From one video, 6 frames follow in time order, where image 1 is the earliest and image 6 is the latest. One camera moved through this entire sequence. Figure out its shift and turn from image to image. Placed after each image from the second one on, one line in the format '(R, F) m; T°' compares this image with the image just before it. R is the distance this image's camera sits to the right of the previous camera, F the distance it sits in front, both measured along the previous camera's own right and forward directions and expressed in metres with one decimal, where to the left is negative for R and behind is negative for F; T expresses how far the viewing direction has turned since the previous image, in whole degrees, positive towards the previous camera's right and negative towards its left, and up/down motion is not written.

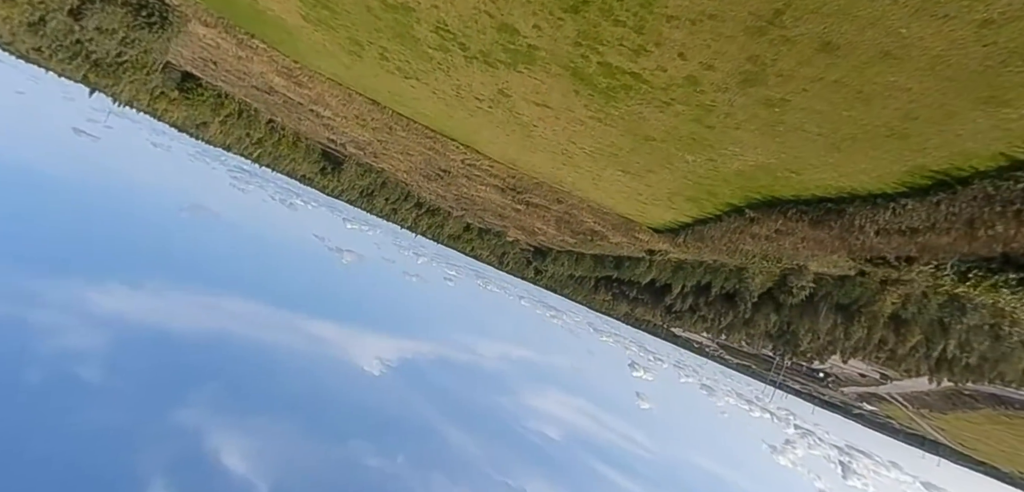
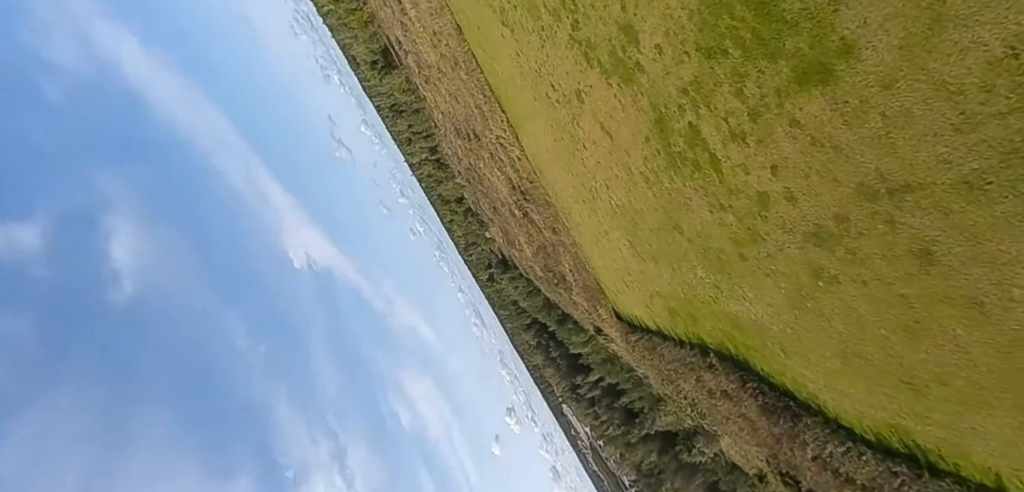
(+0.1, +1.4) m; +3°
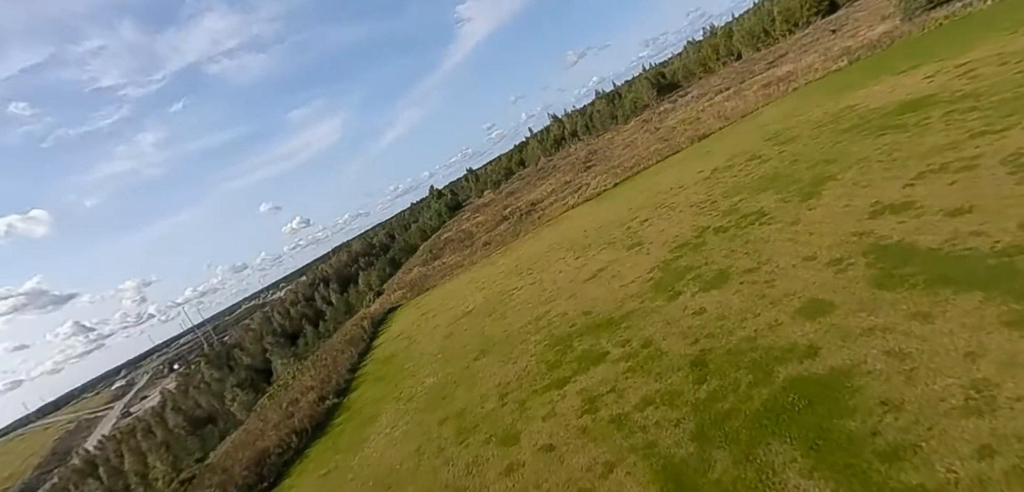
(+1.7, +2.2) m; +2°
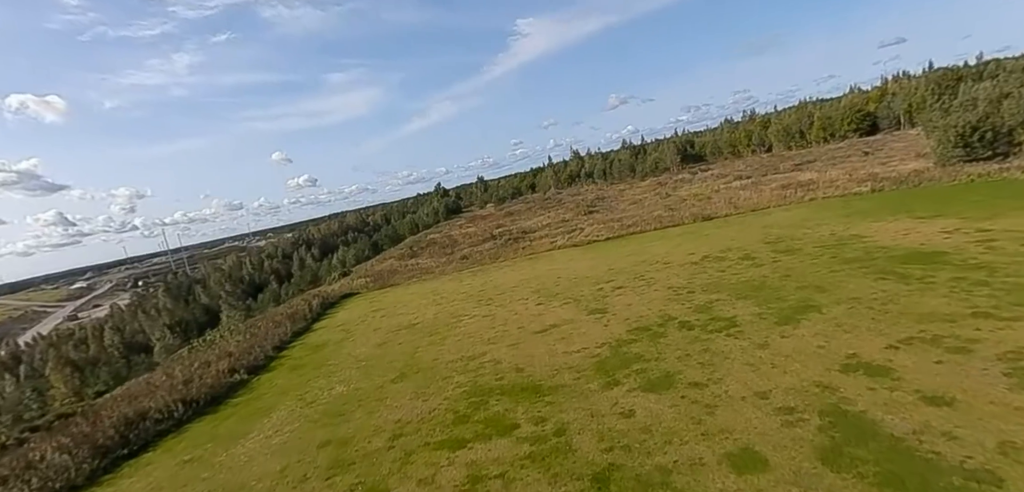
(+0.7, +0.8) m; 0°
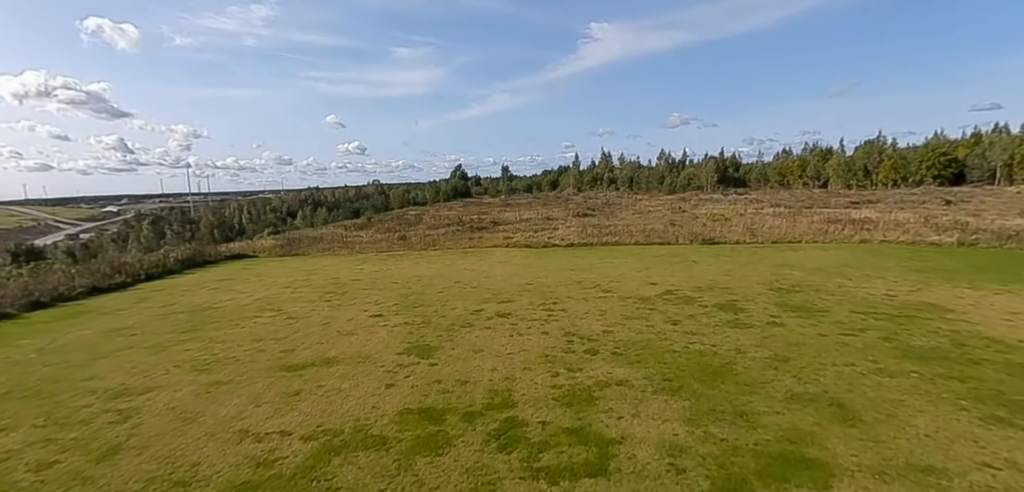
(+3.5, +5.2) m; -4°
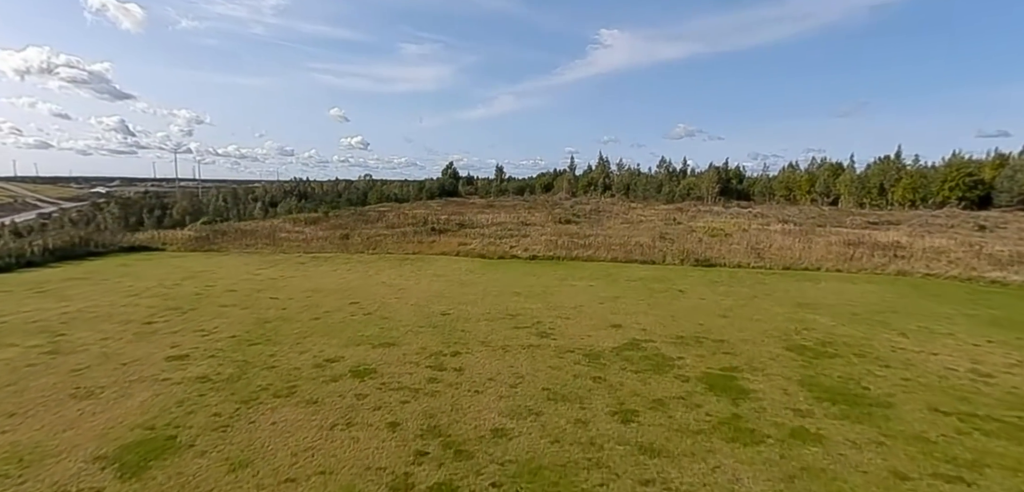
(+1.3, +2.8) m; 0°
